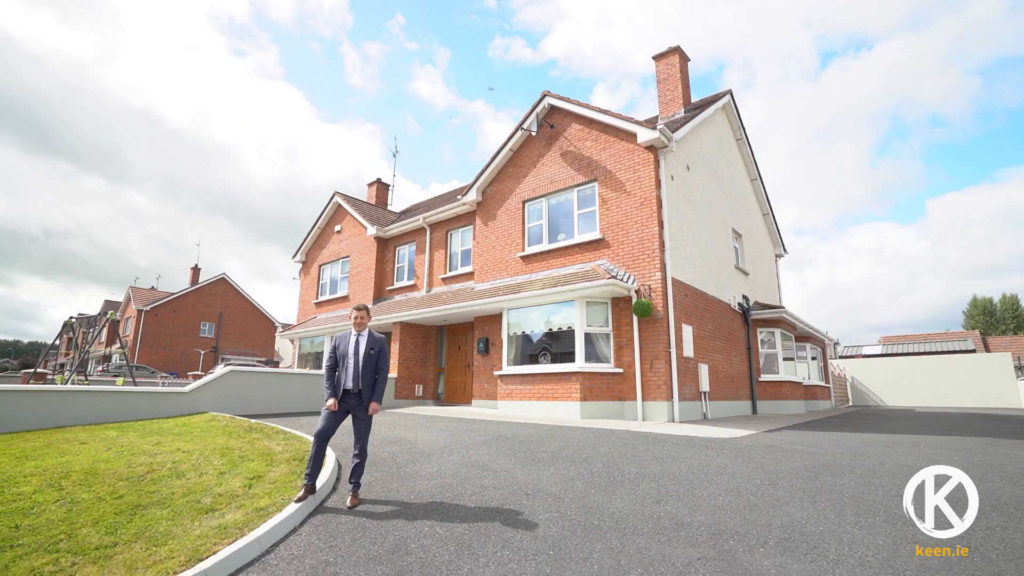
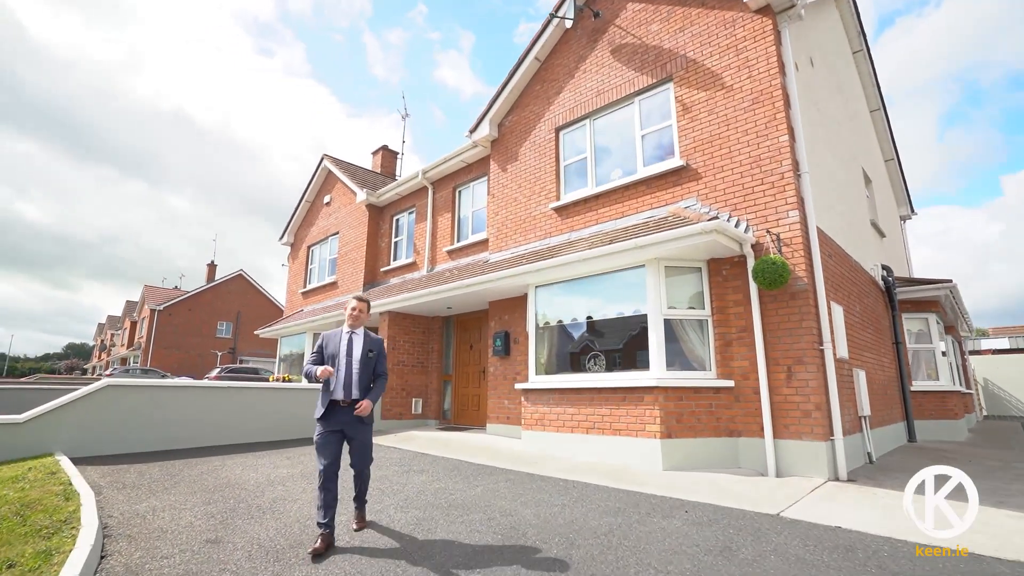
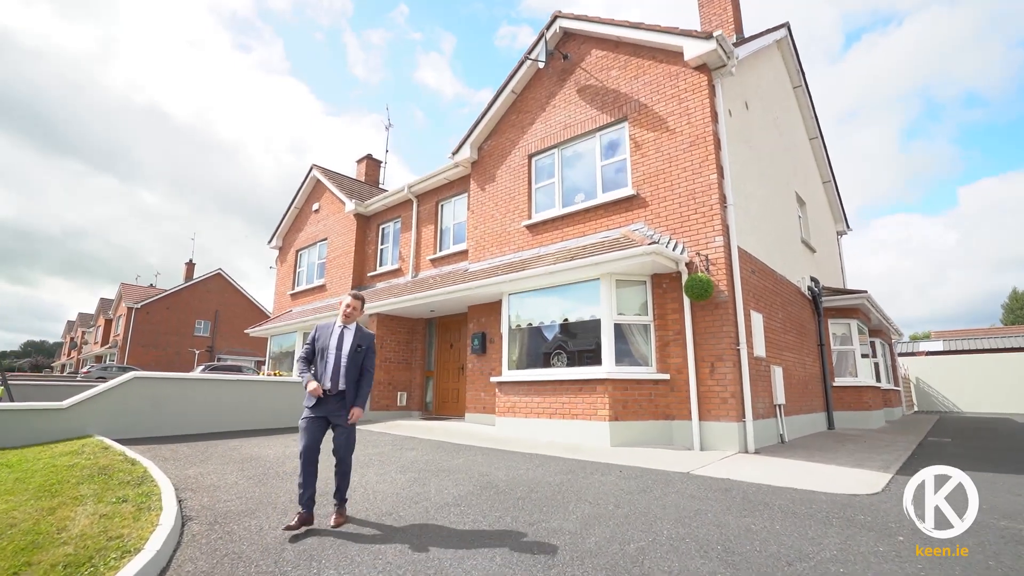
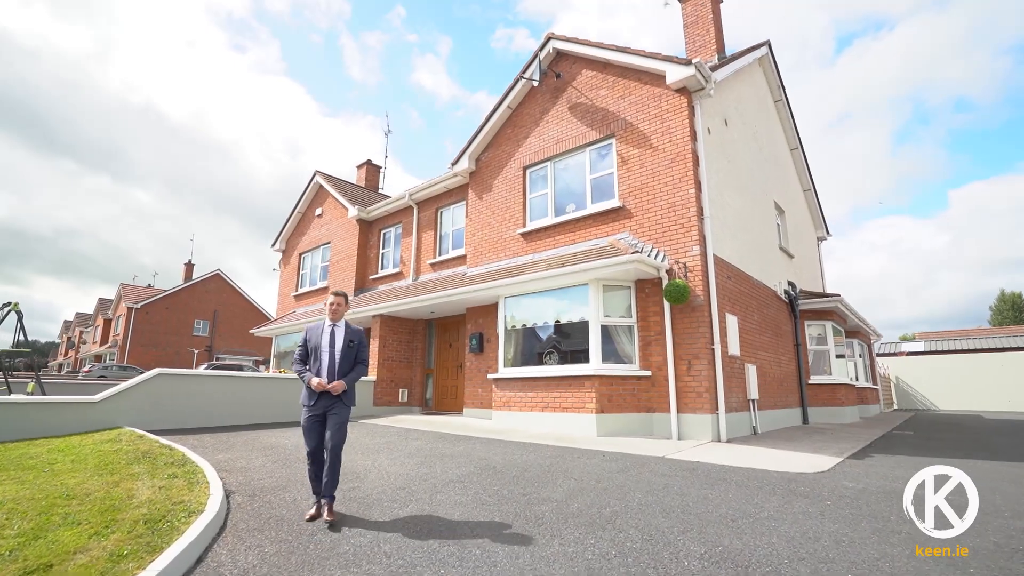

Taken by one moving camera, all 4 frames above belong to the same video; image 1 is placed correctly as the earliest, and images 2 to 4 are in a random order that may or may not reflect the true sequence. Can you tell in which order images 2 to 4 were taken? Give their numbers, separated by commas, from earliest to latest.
4, 3, 2
